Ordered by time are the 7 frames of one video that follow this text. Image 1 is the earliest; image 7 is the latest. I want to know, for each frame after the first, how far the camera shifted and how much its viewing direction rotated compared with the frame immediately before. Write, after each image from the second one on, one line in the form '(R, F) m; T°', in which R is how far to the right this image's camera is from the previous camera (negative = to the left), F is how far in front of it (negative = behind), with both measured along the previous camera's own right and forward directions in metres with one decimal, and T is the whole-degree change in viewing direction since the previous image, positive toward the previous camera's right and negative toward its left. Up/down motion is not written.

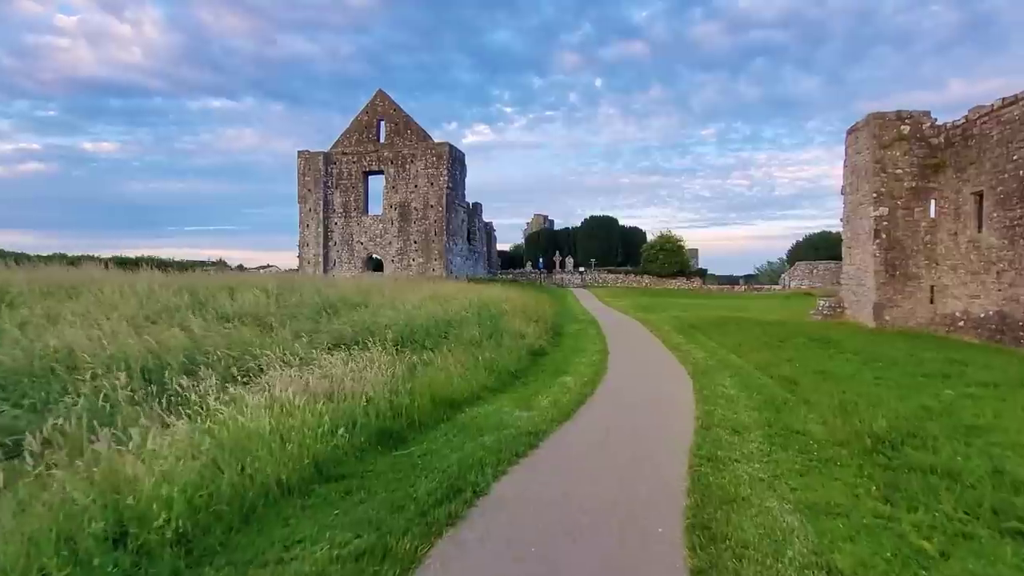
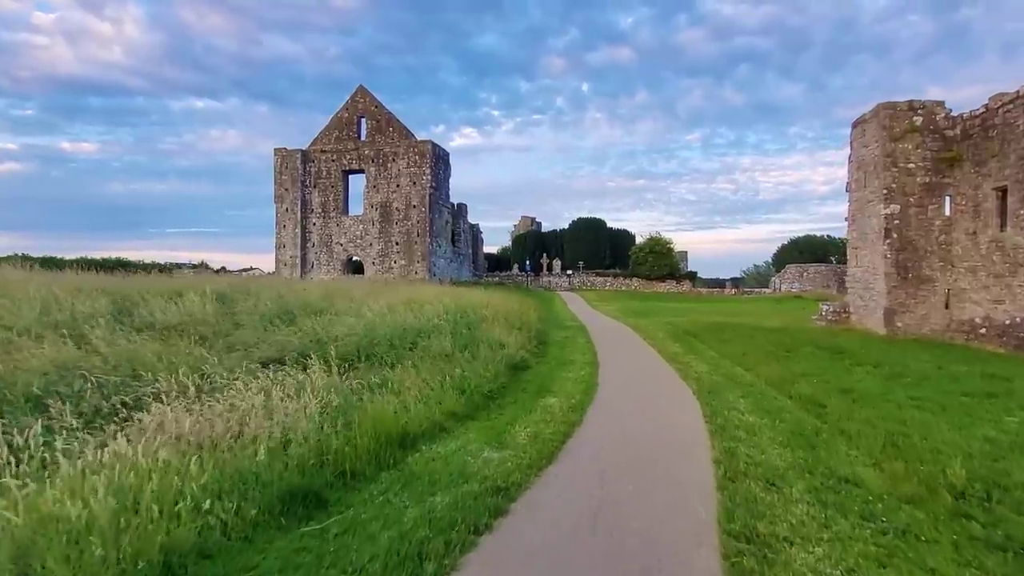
(+0.3, +1.7) m; +1°
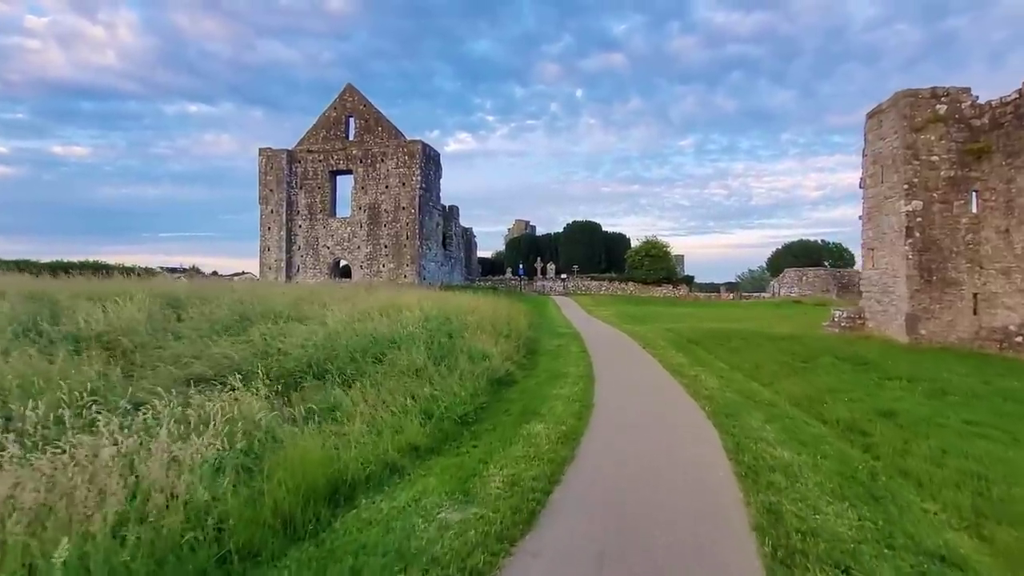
(+0.3, +1.5) m; +1°
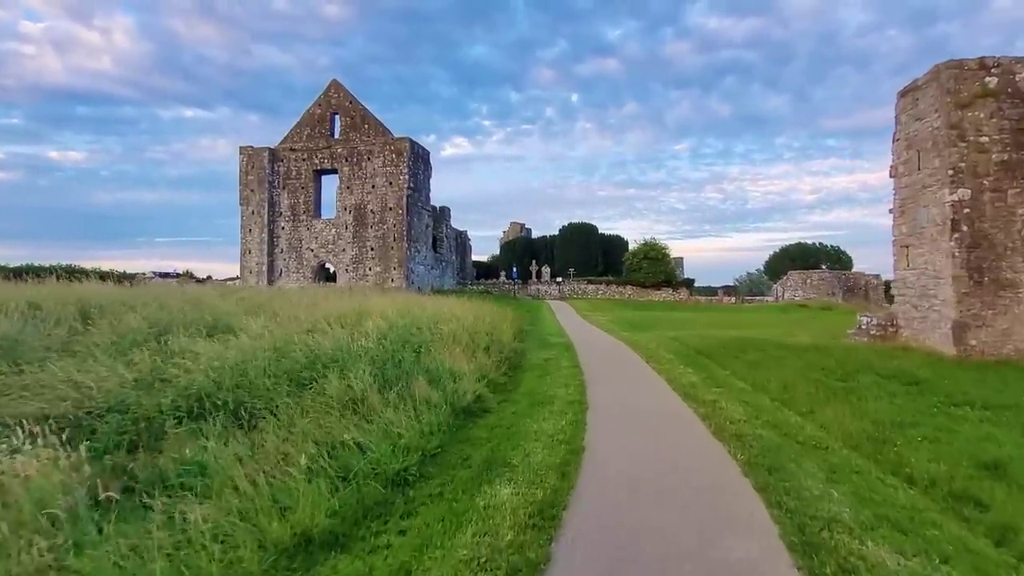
(+0.5, +2.2) m; 0°
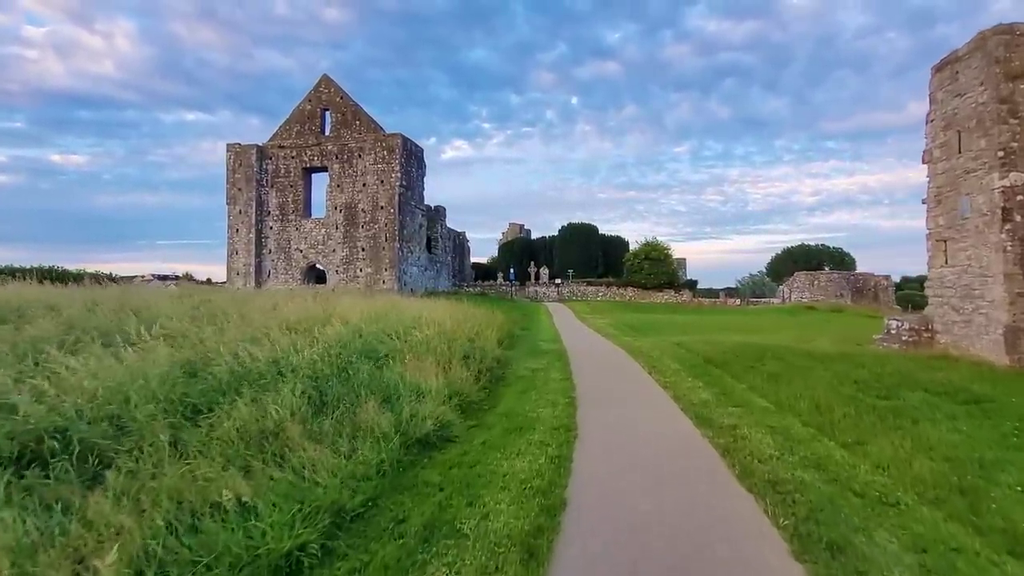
(+0.4, +1.7) m; 0°
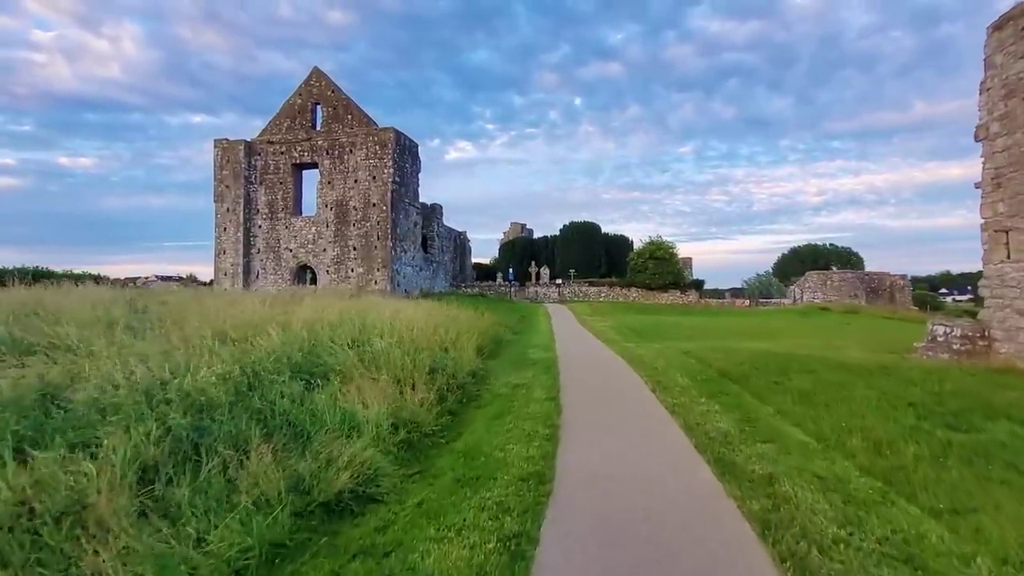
(+0.6, +2.0) m; -1°
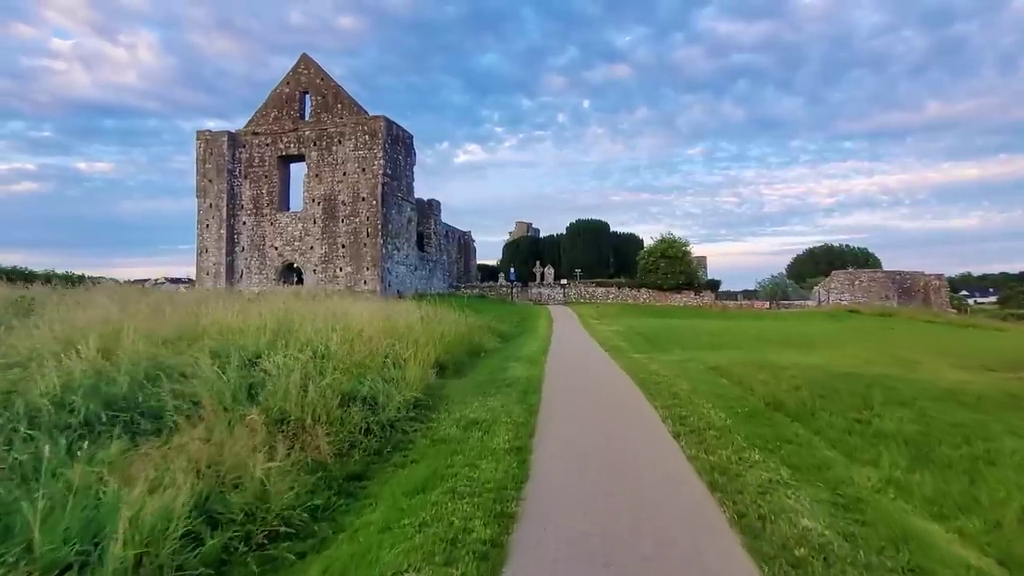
(+0.8, +3.2) m; -1°
